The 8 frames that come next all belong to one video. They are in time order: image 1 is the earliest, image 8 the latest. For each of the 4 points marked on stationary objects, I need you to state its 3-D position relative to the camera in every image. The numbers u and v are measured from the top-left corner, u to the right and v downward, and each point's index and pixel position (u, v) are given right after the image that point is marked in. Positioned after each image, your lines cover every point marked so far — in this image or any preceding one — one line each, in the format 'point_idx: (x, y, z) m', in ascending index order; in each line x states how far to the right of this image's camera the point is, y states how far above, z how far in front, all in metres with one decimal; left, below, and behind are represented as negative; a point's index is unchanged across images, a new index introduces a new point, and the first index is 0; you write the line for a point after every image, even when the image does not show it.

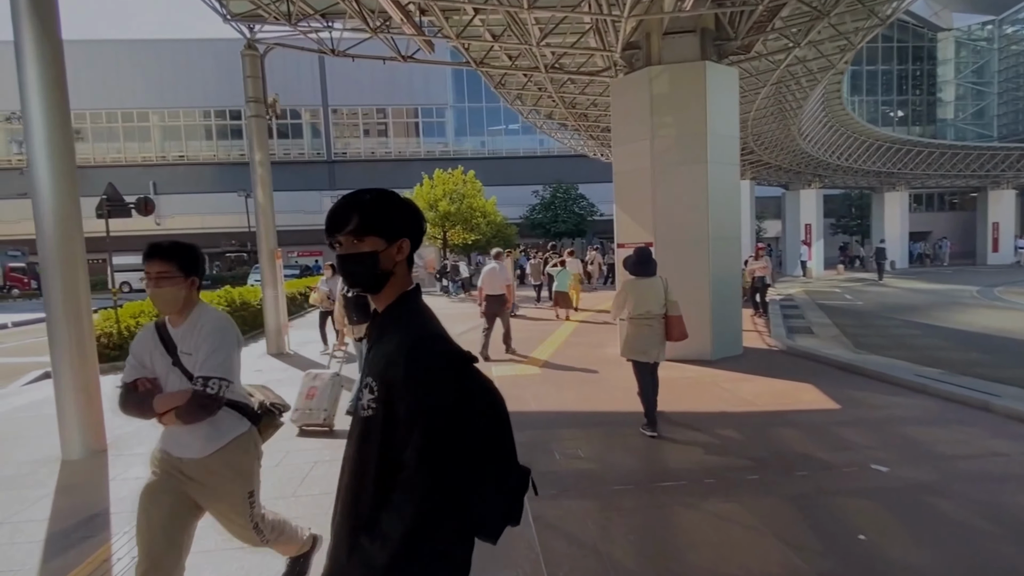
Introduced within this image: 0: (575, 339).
0: (+1.2, -1.0, +11.3) m
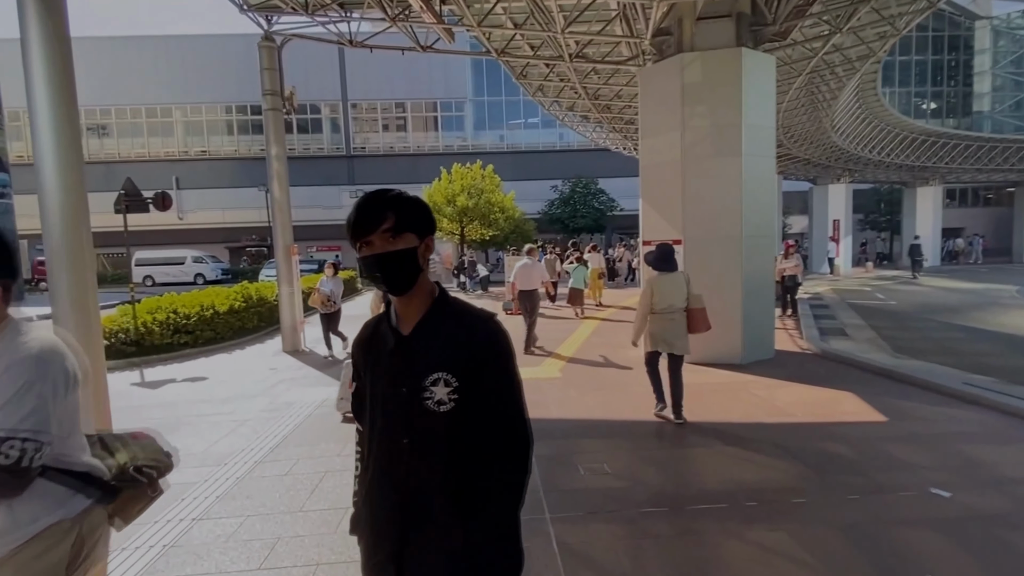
0: (+1.6, -1.0, +11.0) m
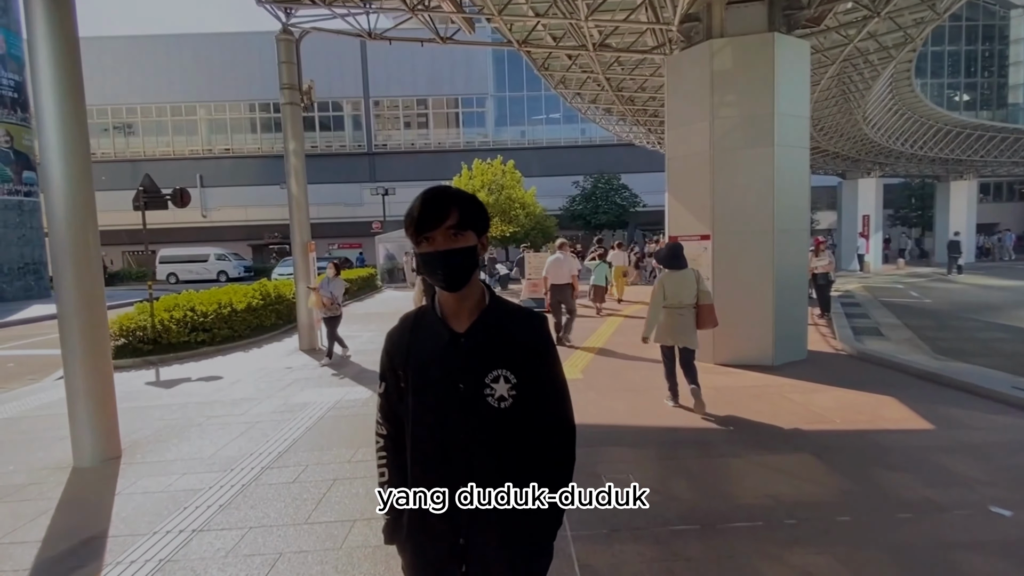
0: (+2.0, -0.9, +10.6) m
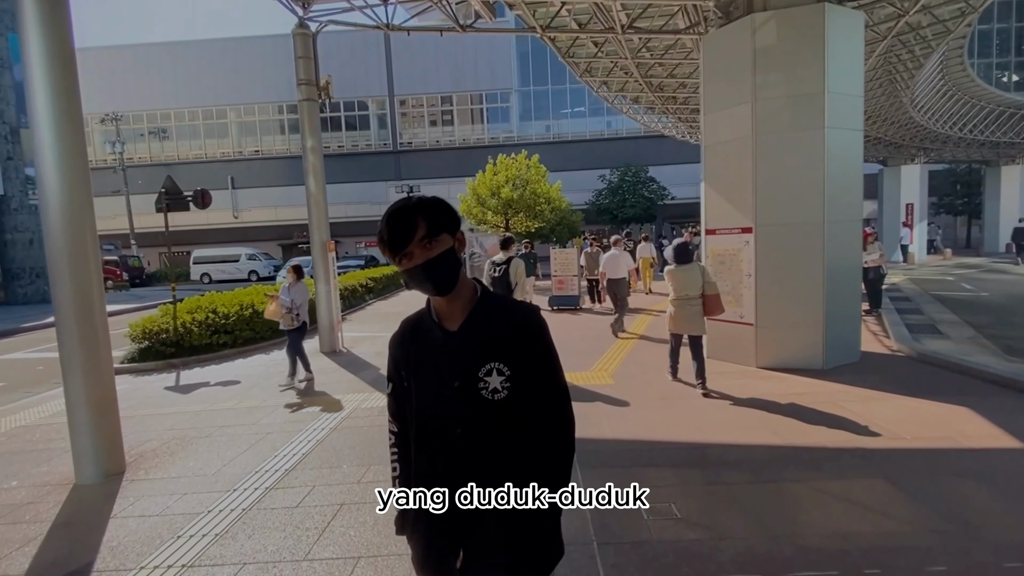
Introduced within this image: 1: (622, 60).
0: (+2.4, -0.9, +10.0) m
1: (+3.1, +5.8, +14.5) m
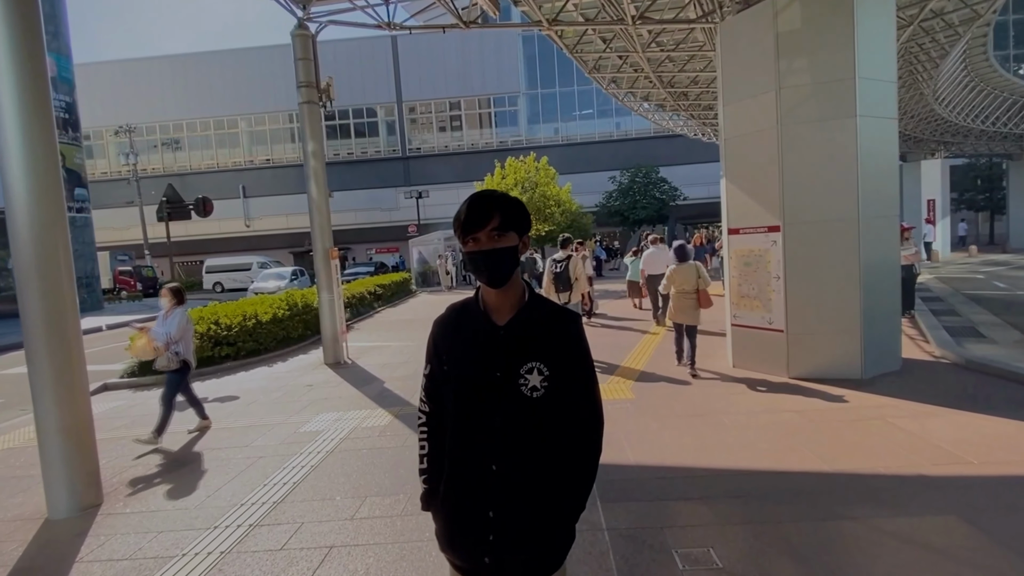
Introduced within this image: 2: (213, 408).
0: (+2.6, -0.9, +9.5) m
1: (+3.3, +5.7, +14.0) m
2: (-4.2, -1.7, +7.9) m
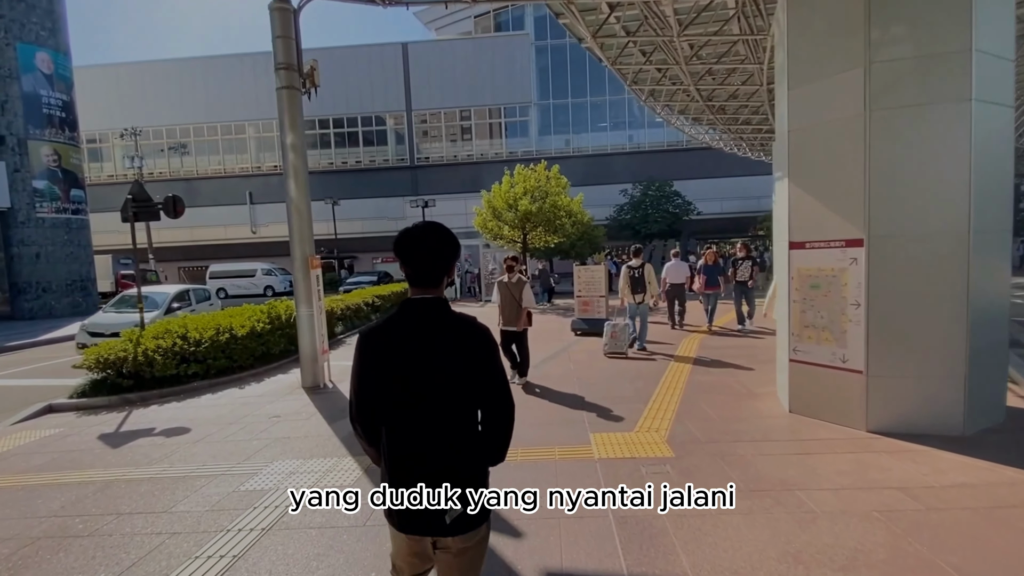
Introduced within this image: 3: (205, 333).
0: (+2.7, -1.3, +8.1) m
1: (+3.5, +5.3, +12.7) m
2: (-4.1, -1.8, +6.6) m
3: (-5.4, -0.8, +10.0) m
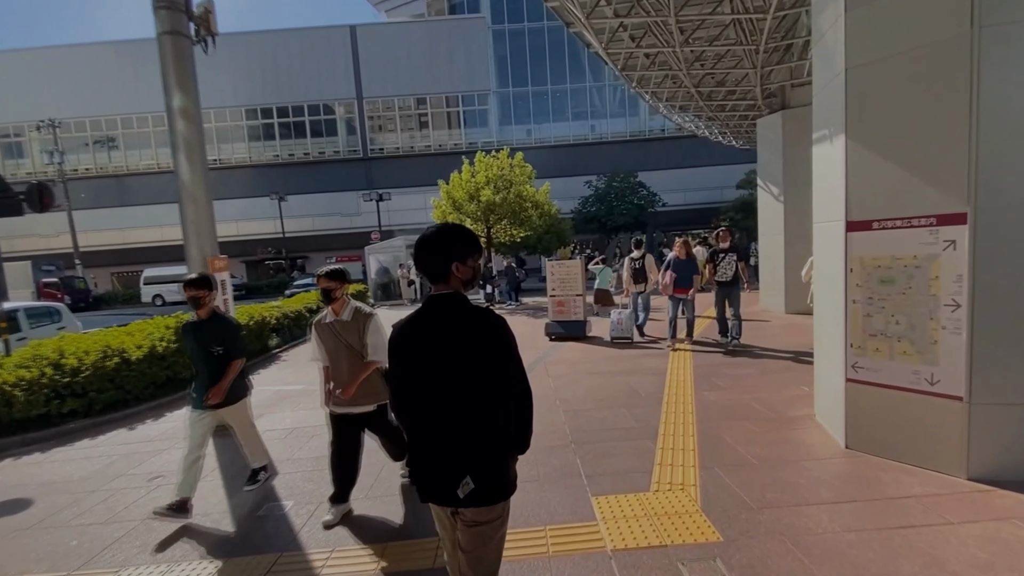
0: (+2.3, -1.2, +6.5) m
1: (+2.6, +5.4, +11.2) m
2: (-4.4, -2.0, +4.6) m
3: (-5.9, -1.0, +7.9) m
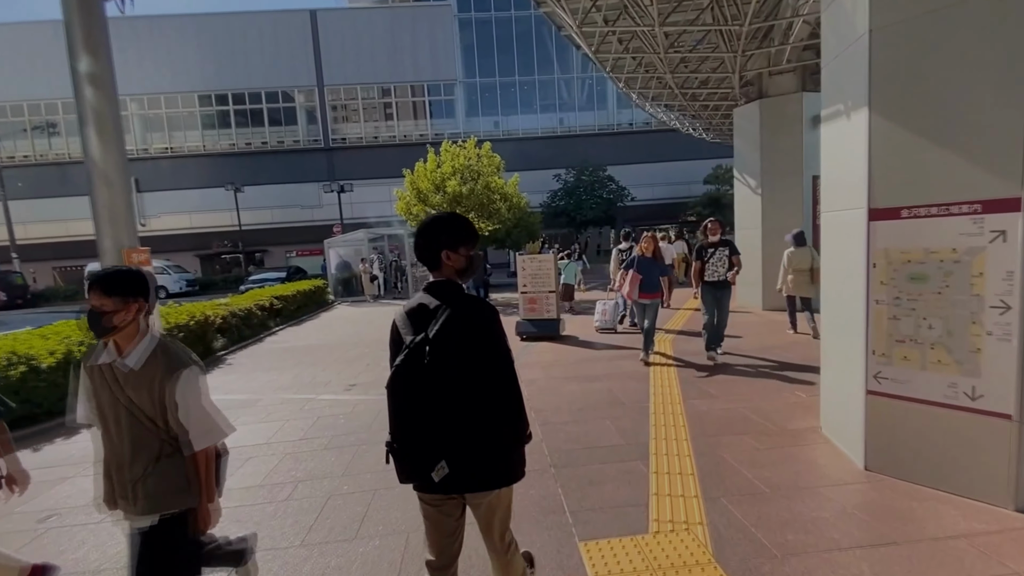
0: (+2.0, -1.2, +5.9) m
1: (+2.1, +5.4, +10.5) m
2: (-4.6, -2.0, +3.6) m
3: (-6.3, -1.0, +6.8) m
